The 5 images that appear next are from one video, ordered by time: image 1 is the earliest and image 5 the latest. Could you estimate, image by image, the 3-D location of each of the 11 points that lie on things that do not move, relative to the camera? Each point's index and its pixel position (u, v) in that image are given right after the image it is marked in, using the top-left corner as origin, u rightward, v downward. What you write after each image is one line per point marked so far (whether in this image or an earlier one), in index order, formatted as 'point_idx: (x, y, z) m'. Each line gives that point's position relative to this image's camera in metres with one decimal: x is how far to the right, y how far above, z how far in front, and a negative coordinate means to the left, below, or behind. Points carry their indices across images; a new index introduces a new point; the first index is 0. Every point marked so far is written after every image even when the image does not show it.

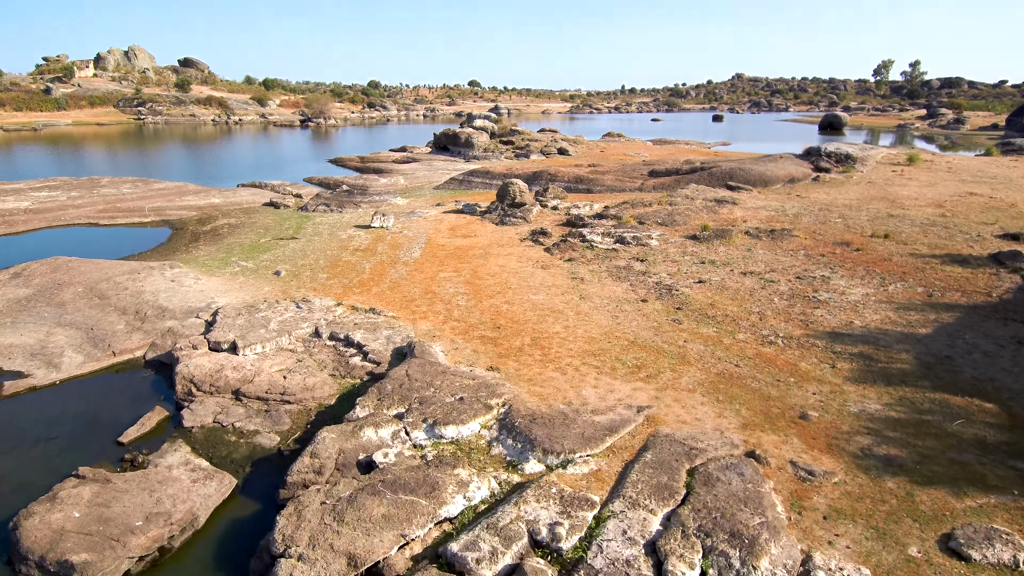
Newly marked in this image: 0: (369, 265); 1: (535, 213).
0: (-3.3, +0.6, +15.2) m
1: (+0.7, +2.3, +19.9) m
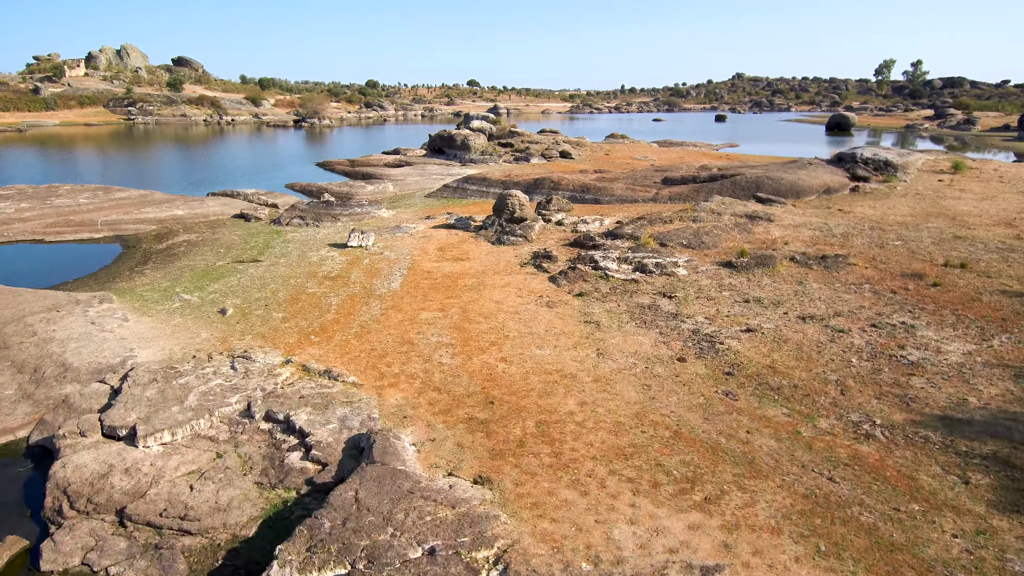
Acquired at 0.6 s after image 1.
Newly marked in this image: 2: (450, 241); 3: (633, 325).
0: (-3.4, -0.2, +12.5) m
1: (+0.7, +1.6, +17.3) m
2: (-1.7, +1.3, +17.4) m
3: (+1.9, -0.6, +10.4) m
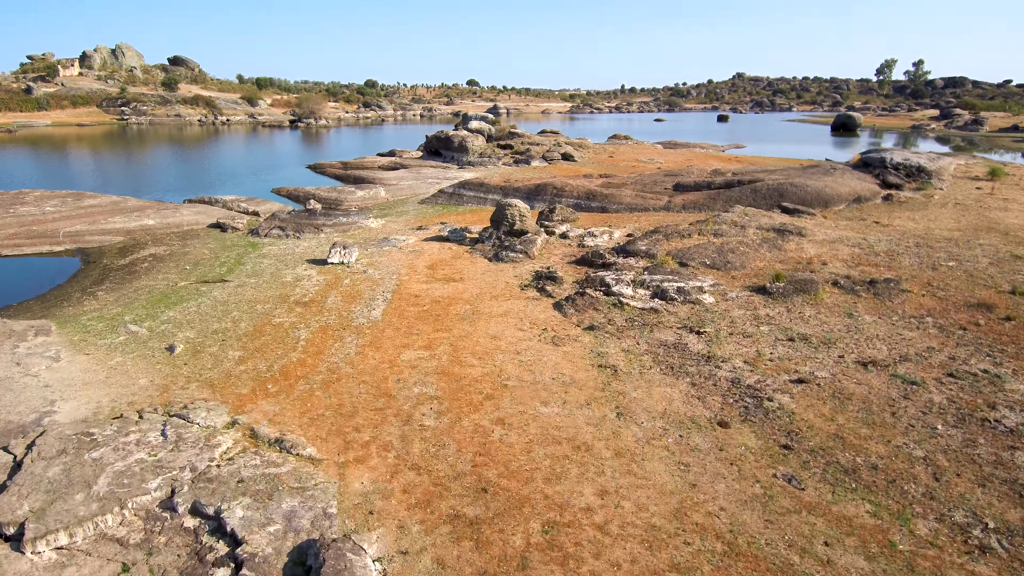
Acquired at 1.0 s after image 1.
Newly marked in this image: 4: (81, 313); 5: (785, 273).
0: (-3.4, -0.7, +10.8) m
1: (+0.7, +1.0, +15.5) m
2: (-1.7, +0.7, +15.6) m
3: (+1.9, -1.1, +8.6) m
4: (-8.4, -0.5, +12.7) m
5: (+5.0, +0.3, +11.9) m
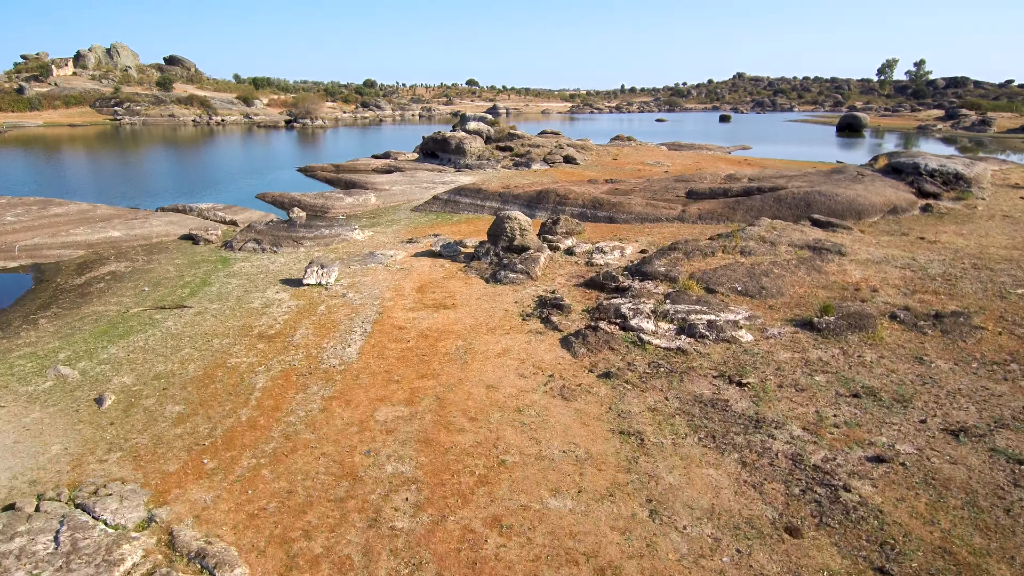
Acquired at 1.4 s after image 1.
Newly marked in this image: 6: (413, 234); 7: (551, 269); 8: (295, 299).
0: (-3.4, -1.2, +9.0) m
1: (+0.7, +0.5, +13.7) m
2: (-1.7, +0.2, +13.9) m
3: (+1.9, -1.6, +6.9) m
4: (-8.4, -1.0, +10.9) m
5: (+5.0, -0.2, +10.2) m
6: (-2.8, +1.6, +18.7) m
7: (+0.8, +0.4, +13.7) m
8: (-4.2, -0.2, +12.5) m
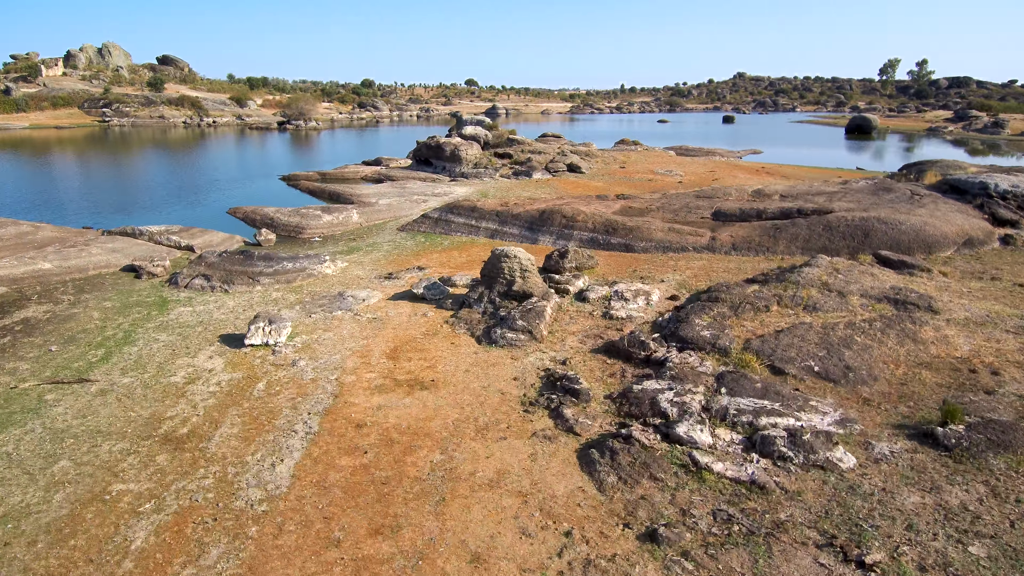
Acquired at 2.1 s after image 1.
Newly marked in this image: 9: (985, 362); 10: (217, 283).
0: (-3.4, -2.2, +6.2) m
1: (+0.6, -0.5, +10.9) m
2: (-1.7, -0.8, +11.1) m
3: (+1.9, -2.6, +4.1) m
4: (-8.4, -2.0, +8.1) m
5: (+5.0, -1.3, +7.4) m
6: (-2.9, +0.5, +15.9) m
7: (+0.8, -0.6, +10.9) m
8: (-4.2, -1.2, +9.7) m
9: (+6.2, -0.9, +8.5) m
10: (-6.4, +0.1, +14.1) m
